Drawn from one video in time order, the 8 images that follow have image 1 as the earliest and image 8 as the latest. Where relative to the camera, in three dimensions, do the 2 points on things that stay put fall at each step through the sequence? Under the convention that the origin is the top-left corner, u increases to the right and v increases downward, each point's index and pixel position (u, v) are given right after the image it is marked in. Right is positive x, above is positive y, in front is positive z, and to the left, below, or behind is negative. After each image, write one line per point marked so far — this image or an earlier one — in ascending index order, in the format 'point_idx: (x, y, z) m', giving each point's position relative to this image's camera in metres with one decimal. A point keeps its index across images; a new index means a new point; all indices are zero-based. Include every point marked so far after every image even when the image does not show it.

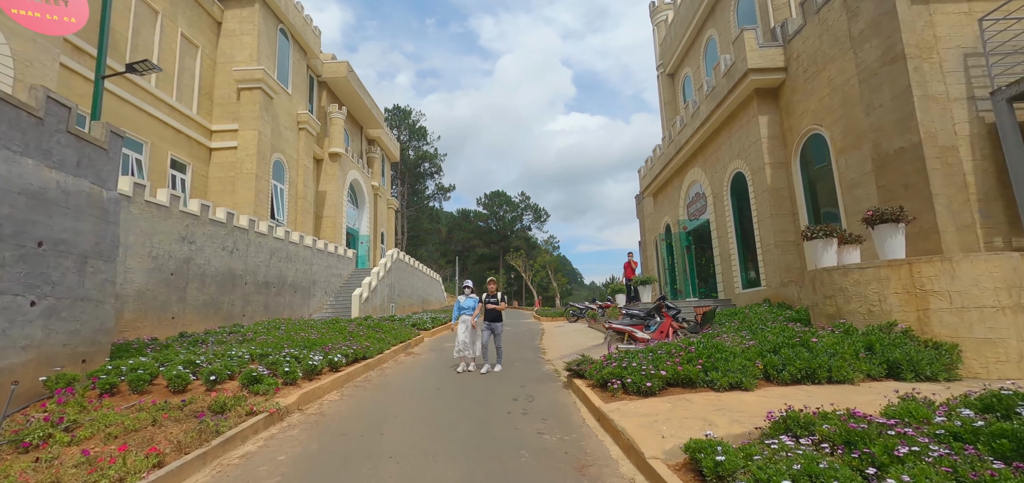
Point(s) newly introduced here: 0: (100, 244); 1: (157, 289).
0: (-6.2, 0.0, +6.8) m
1: (-8.2, -1.1, +10.4) m
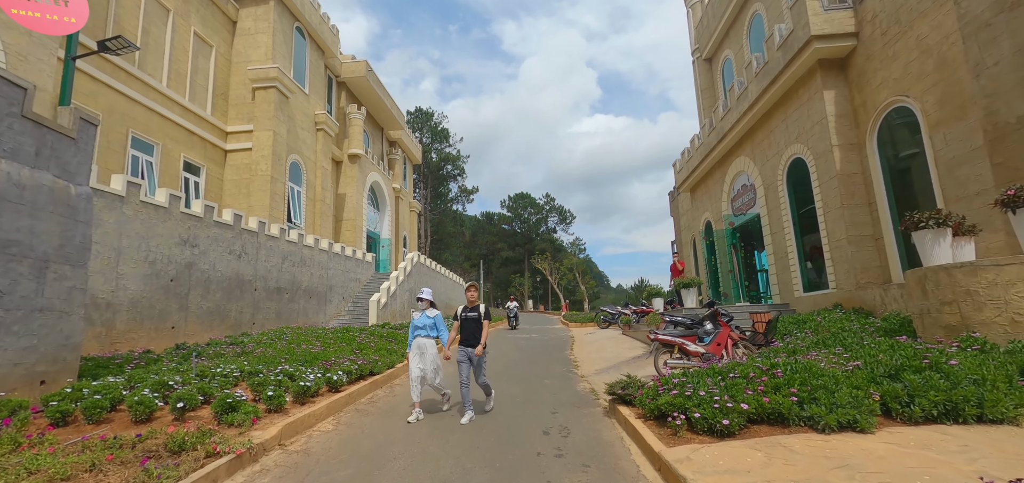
0: (-5.9, -0.1, +6.0) m
1: (-7.6, -1.2, +9.6) m
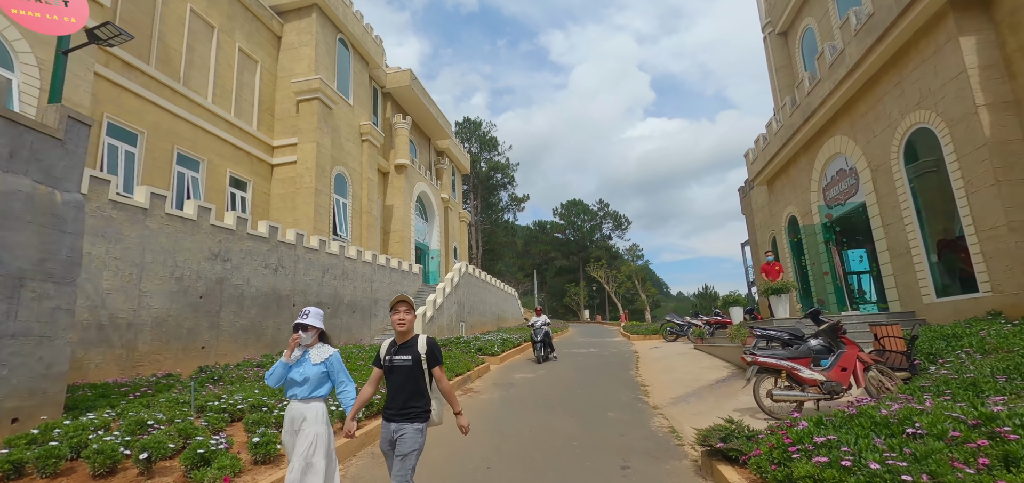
0: (-5.3, -0.2, +5.2) m
1: (-6.6, -1.5, +9.1) m
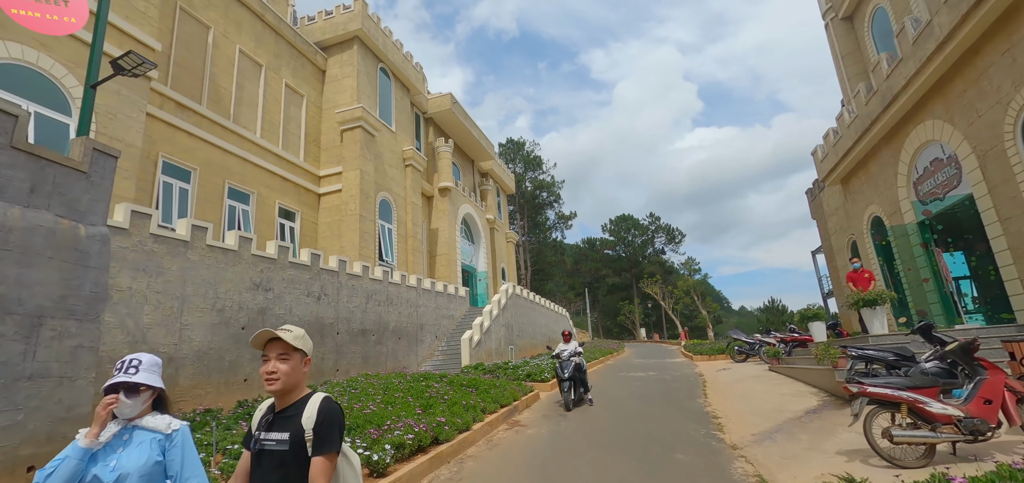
0: (-4.9, -0.6, +5.0) m
1: (-5.7, -2.1, +8.9) m
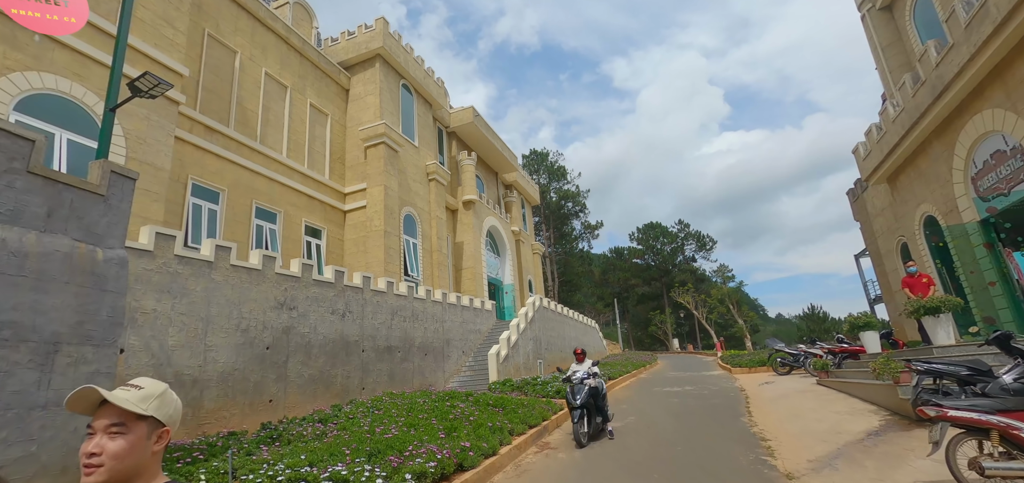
0: (-4.6, -0.9, +5.0) m
1: (-5.1, -2.5, +8.8) m
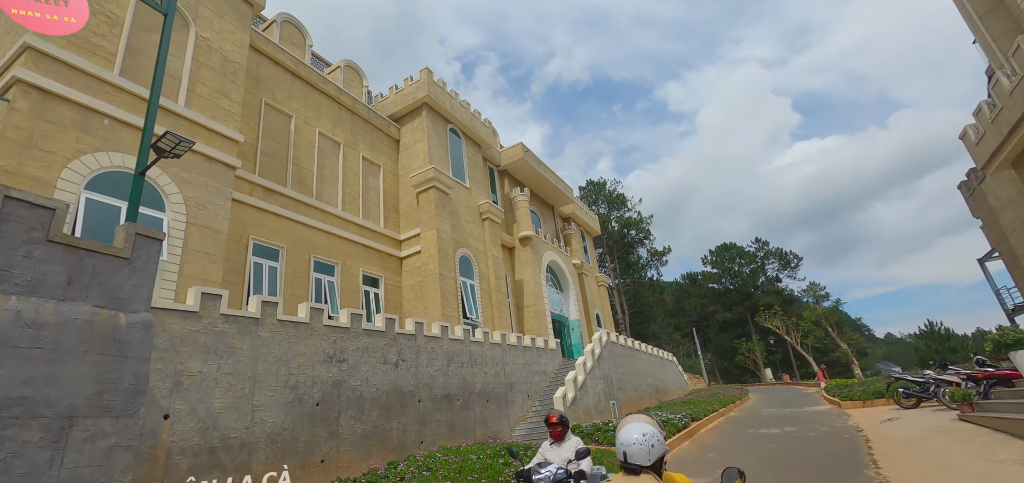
0: (-4.2, -1.6, +4.7) m
1: (-4.0, -3.5, +8.5) m
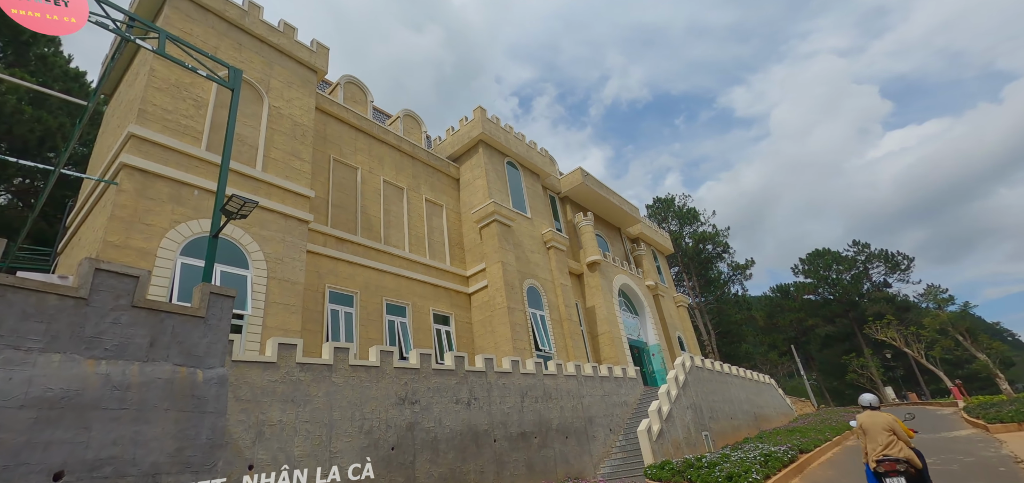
0: (-3.5, -2.2, +4.9) m
1: (-2.6, -4.4, +8.5) m
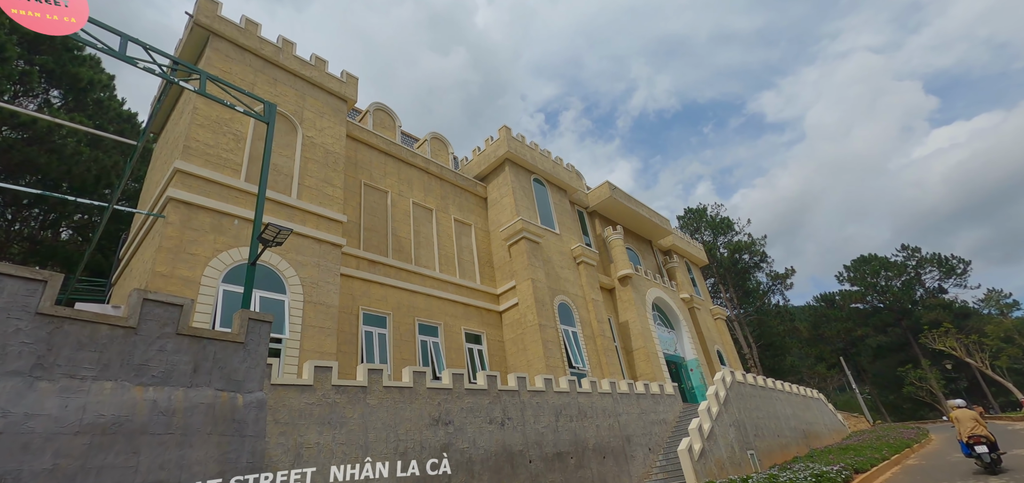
0: (-3.1, -2.6, +5.1) m
1: (-1.9, -4.8, +8.5) m
